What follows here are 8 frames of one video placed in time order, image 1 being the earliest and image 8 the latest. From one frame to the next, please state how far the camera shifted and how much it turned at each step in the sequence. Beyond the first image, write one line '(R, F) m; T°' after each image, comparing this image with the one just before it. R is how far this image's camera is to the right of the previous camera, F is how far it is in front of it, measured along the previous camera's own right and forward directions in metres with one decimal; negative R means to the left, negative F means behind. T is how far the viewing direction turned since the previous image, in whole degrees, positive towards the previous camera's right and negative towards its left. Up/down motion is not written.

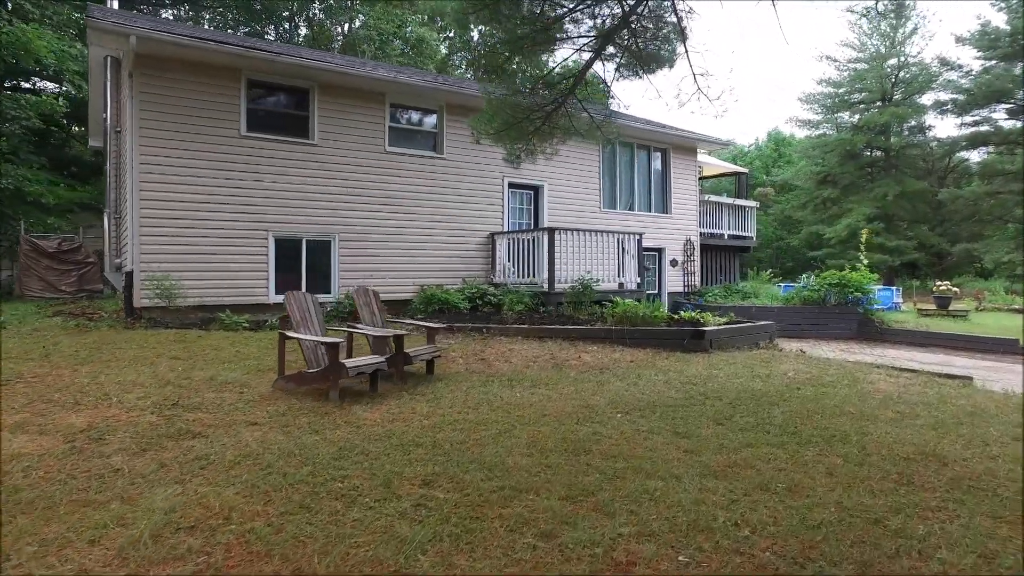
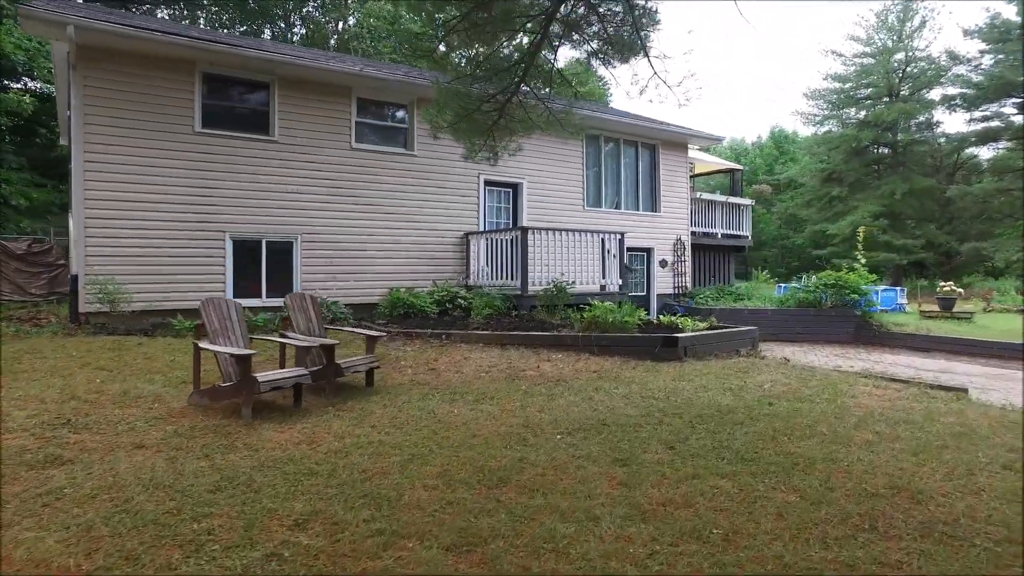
(+0.7, +0.5) m; -1°
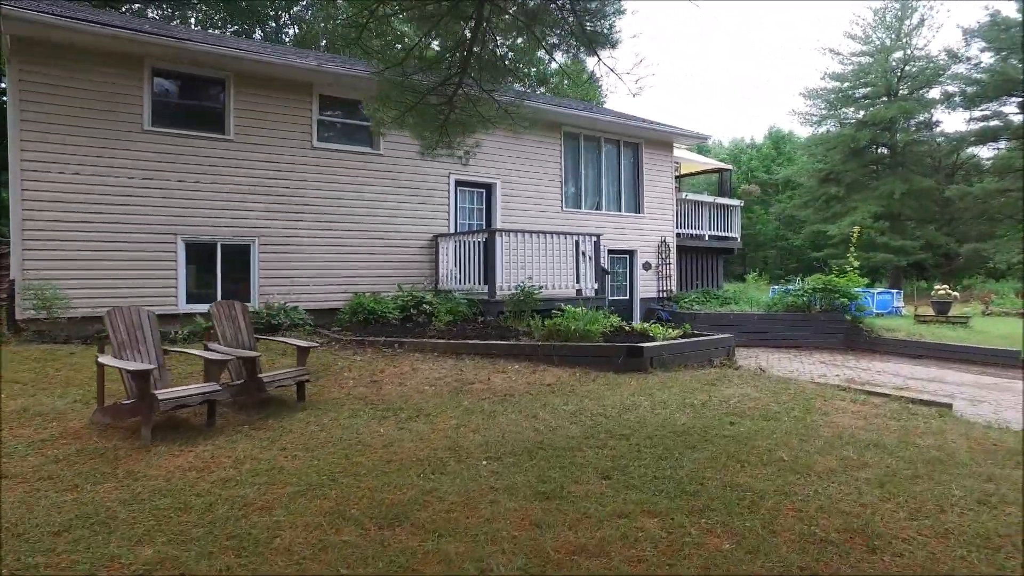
(+0.6, +0.5) m; 0°
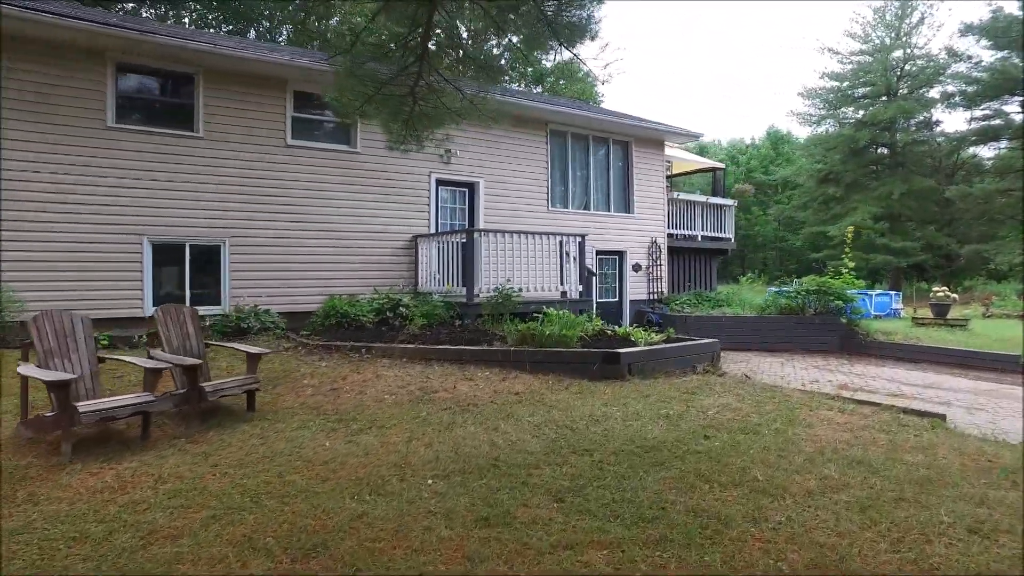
(+0.4, +0.3) m; 0°
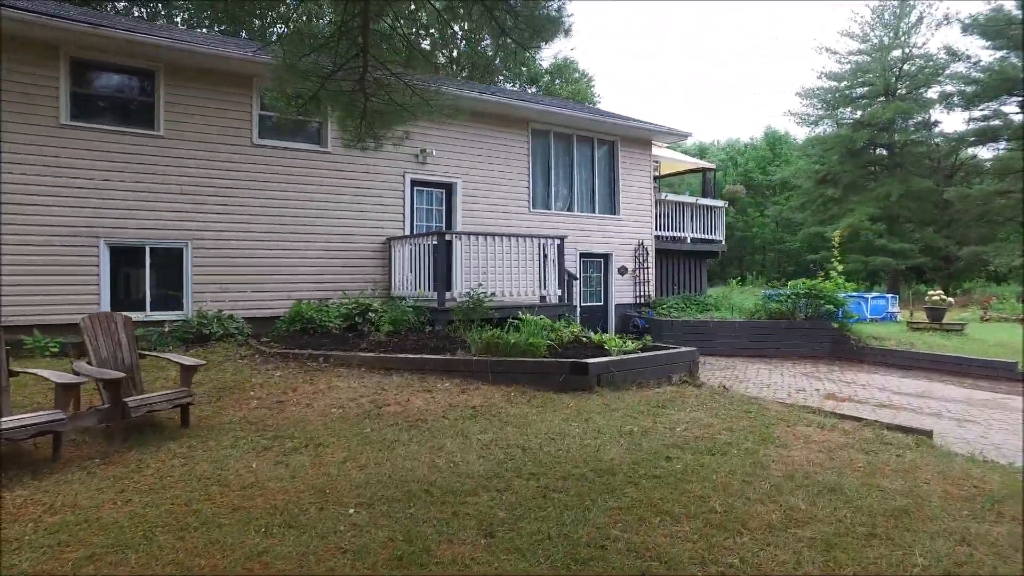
(+0.4, +0.4) m; 0°
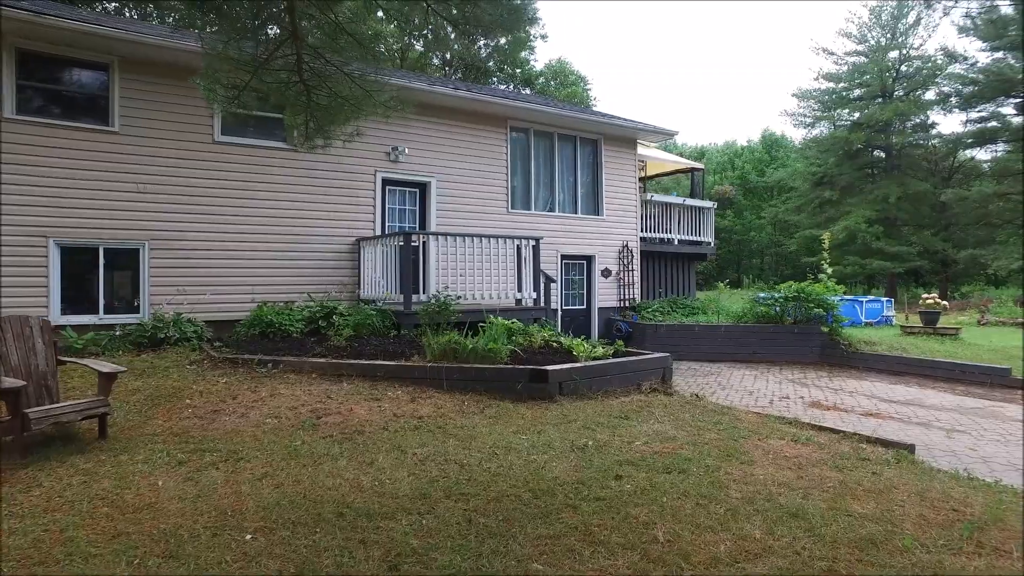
(+0.4, +0.4) m; 0°
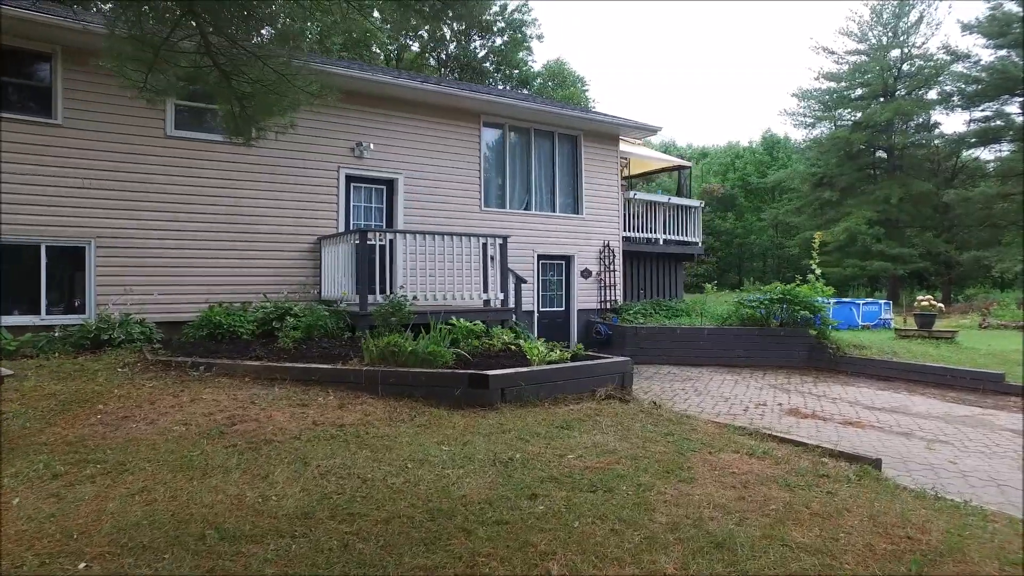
(+0.6, +0.4) m; -1°
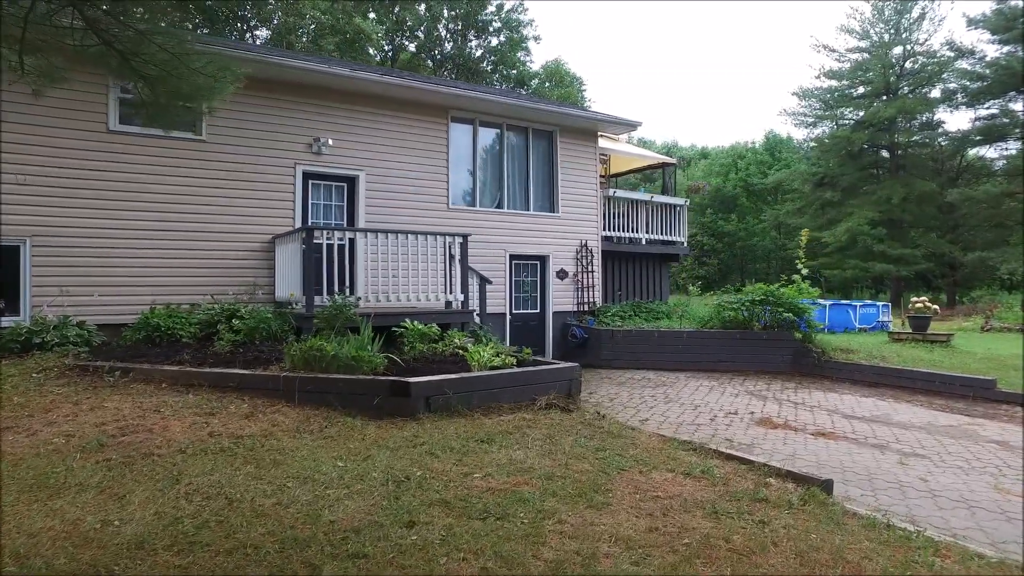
(+0.7, +0.4) m; -1°
